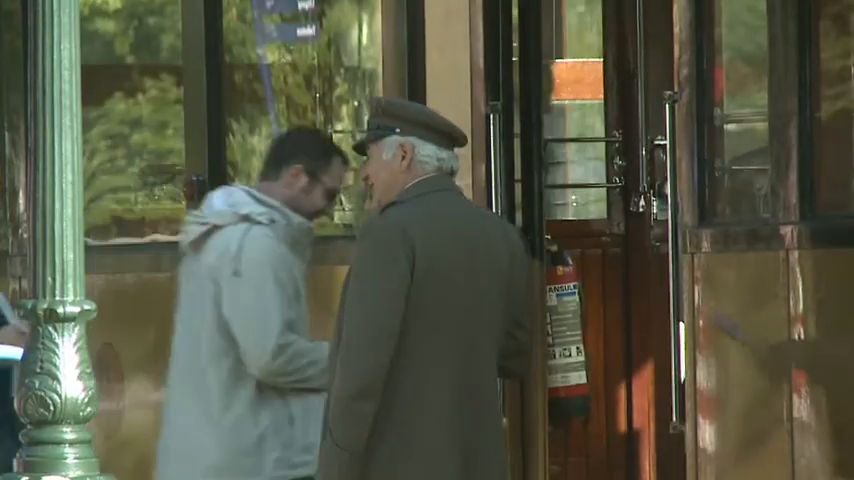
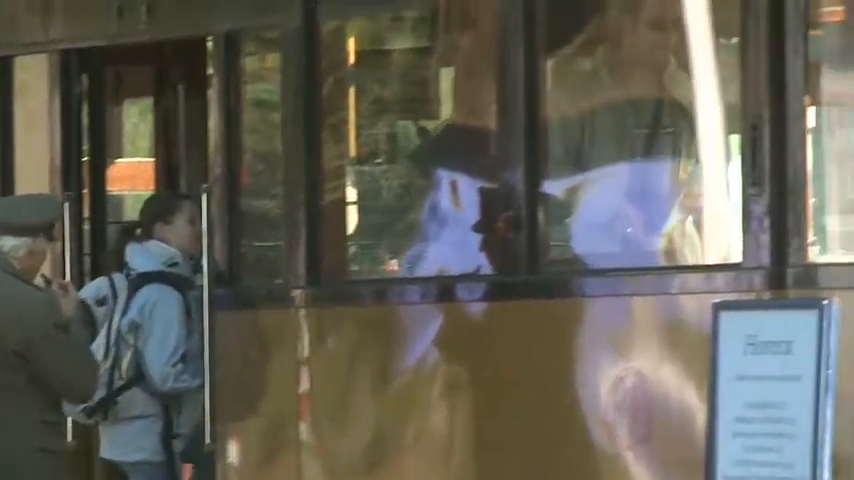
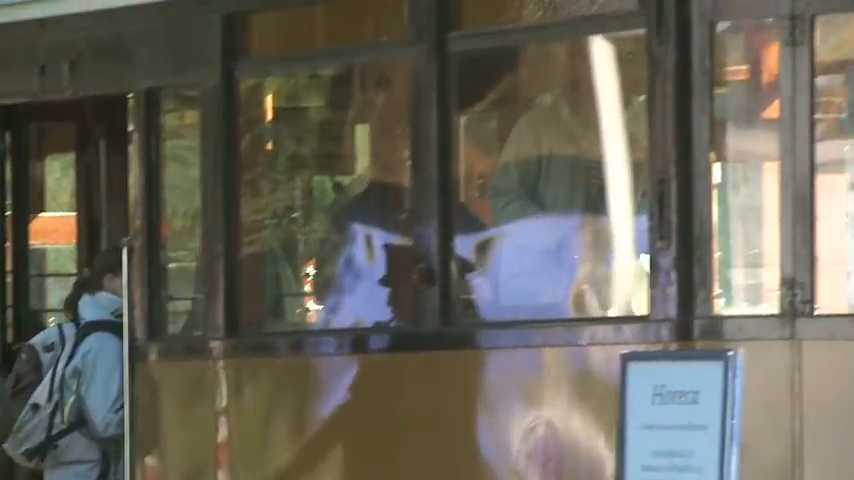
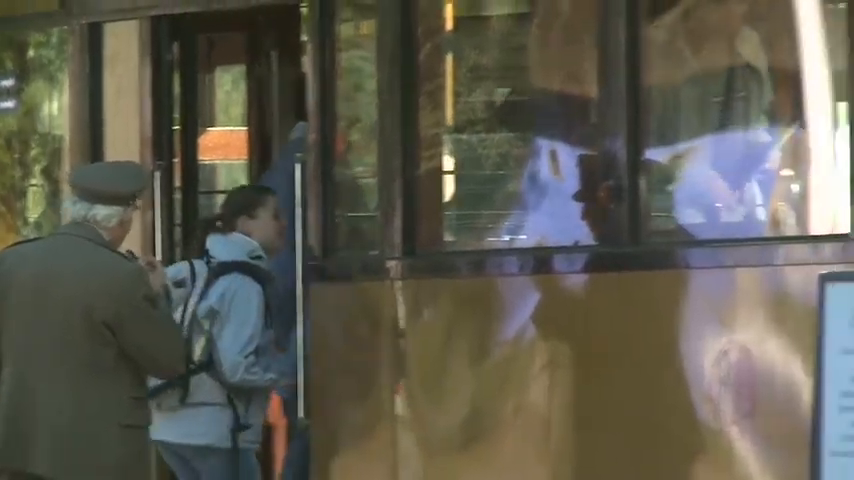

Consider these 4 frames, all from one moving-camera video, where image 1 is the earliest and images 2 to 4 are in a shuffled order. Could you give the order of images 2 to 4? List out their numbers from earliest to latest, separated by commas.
4, 2, 3
